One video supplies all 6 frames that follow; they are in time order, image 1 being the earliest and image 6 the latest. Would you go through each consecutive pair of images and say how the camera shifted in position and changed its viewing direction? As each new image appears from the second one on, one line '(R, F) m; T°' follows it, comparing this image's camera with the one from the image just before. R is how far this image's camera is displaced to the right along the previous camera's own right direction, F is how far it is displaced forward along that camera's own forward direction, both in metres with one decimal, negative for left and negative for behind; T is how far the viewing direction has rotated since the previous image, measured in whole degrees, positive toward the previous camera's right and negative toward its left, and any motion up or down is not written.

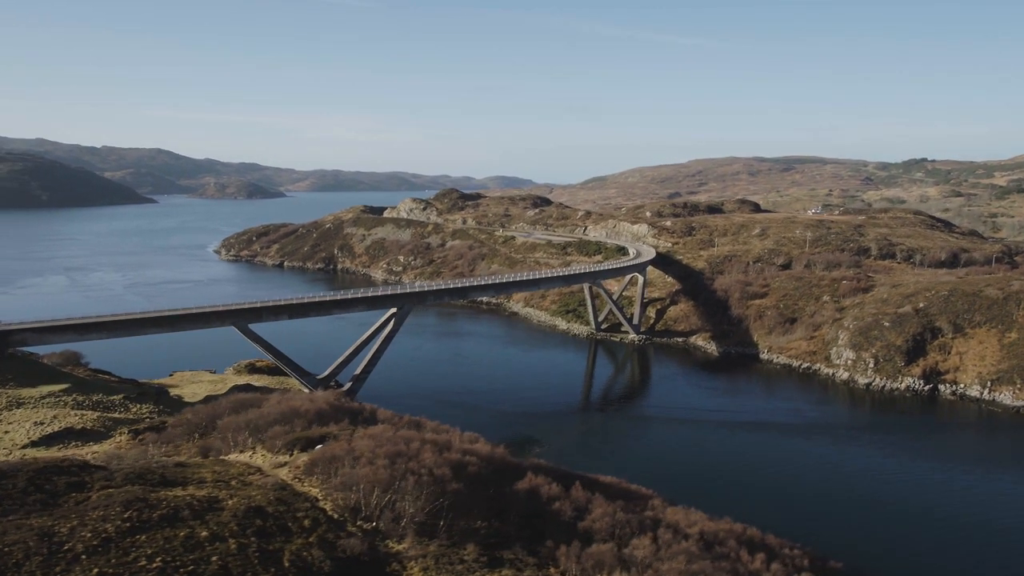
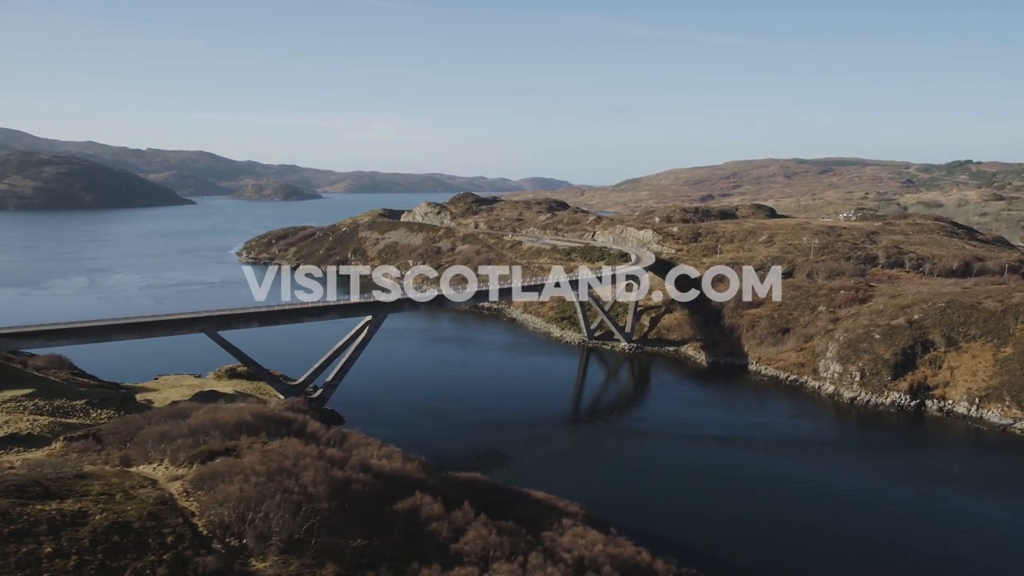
(+2.9, +0.1) m; -3°
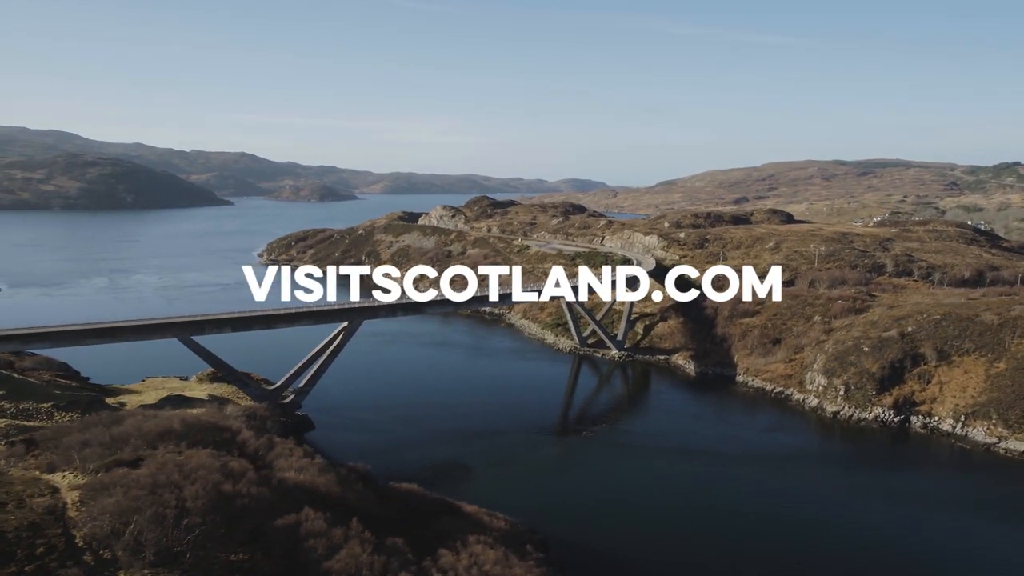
(+2.9, +0.1) m; -3°
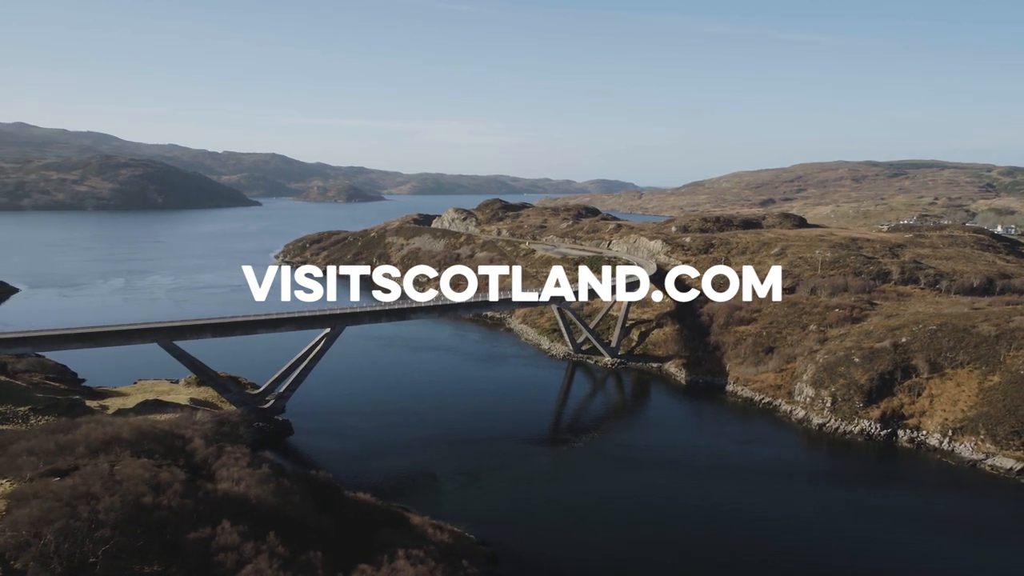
(+2.2, +0.1) m; -2°
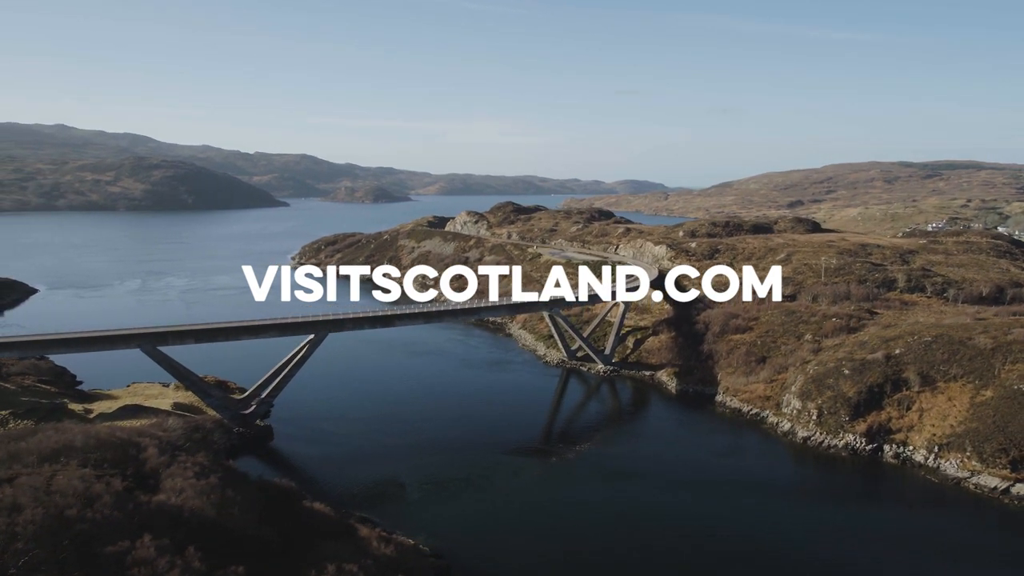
(+2.2, +0.1) m; -2°
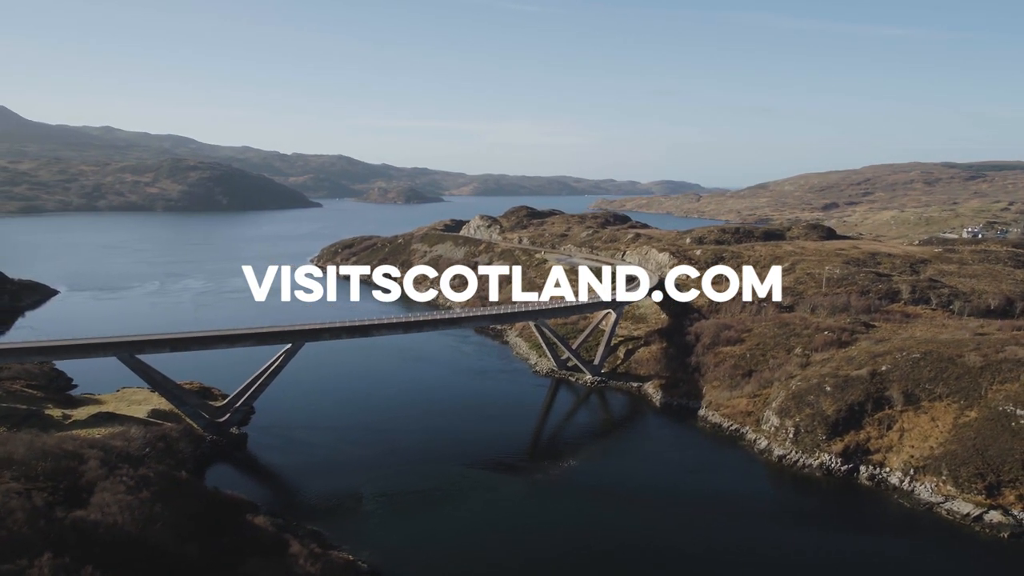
(+3.0, +0.1) m; -3°
